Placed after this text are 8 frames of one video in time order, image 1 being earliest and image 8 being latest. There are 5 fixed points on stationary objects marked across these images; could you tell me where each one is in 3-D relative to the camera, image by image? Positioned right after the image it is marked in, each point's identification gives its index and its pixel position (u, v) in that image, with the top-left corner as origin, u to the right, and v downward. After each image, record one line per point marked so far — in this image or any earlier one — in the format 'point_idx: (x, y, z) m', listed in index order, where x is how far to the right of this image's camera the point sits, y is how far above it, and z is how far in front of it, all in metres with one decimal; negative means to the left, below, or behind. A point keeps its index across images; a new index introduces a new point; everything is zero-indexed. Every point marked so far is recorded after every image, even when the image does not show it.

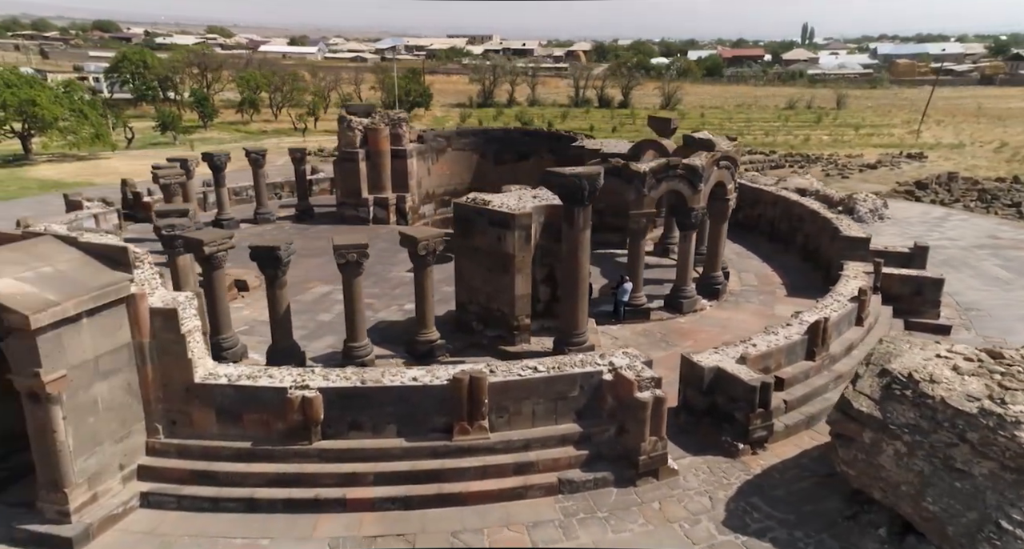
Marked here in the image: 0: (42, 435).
0: (-4.5, -1.6, +6.5) m
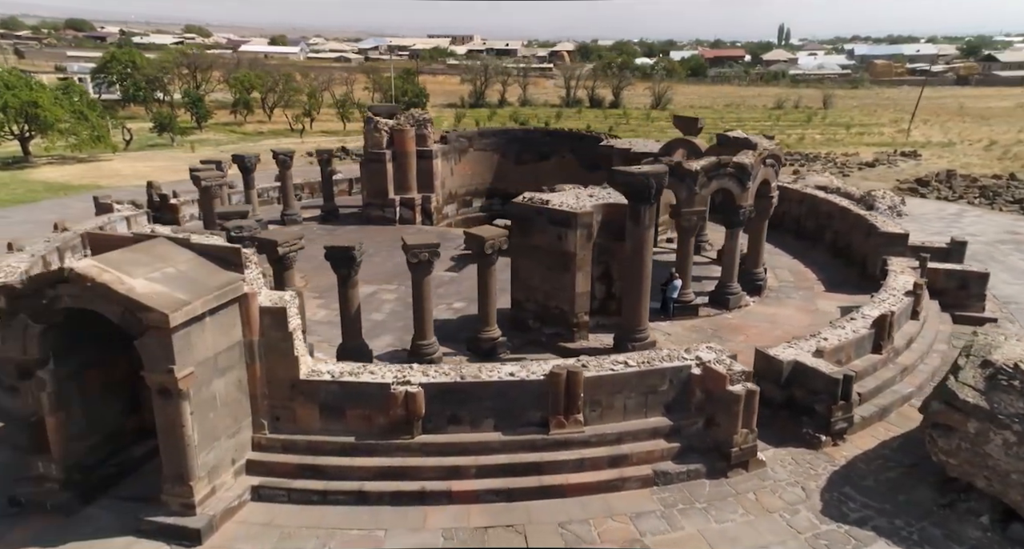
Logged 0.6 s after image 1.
0: (-3.4, -1.6, +6.7) m
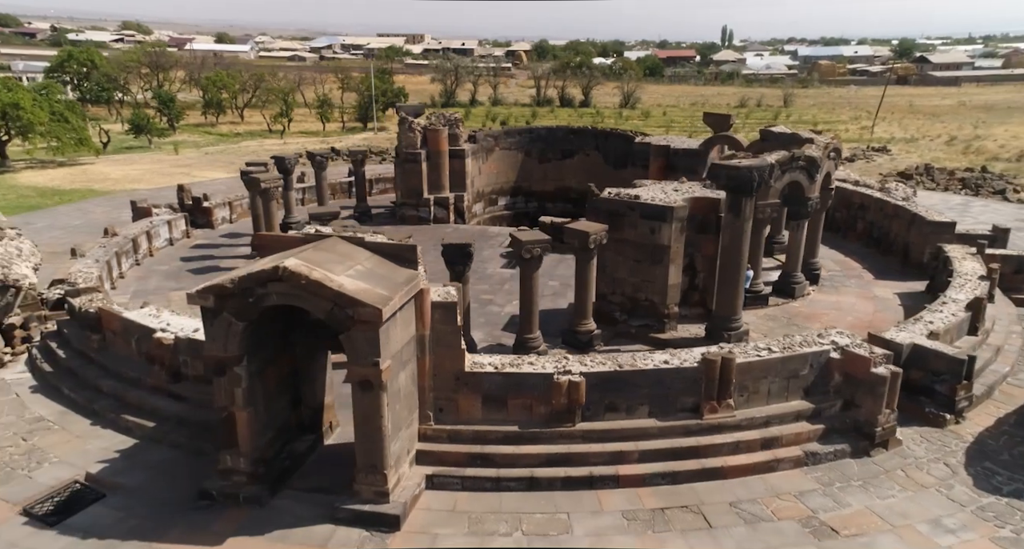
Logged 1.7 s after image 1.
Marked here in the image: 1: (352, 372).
0: (-1.5, -1.5, +6.9) m
1: (-1.6, -1.0, +6.7) m
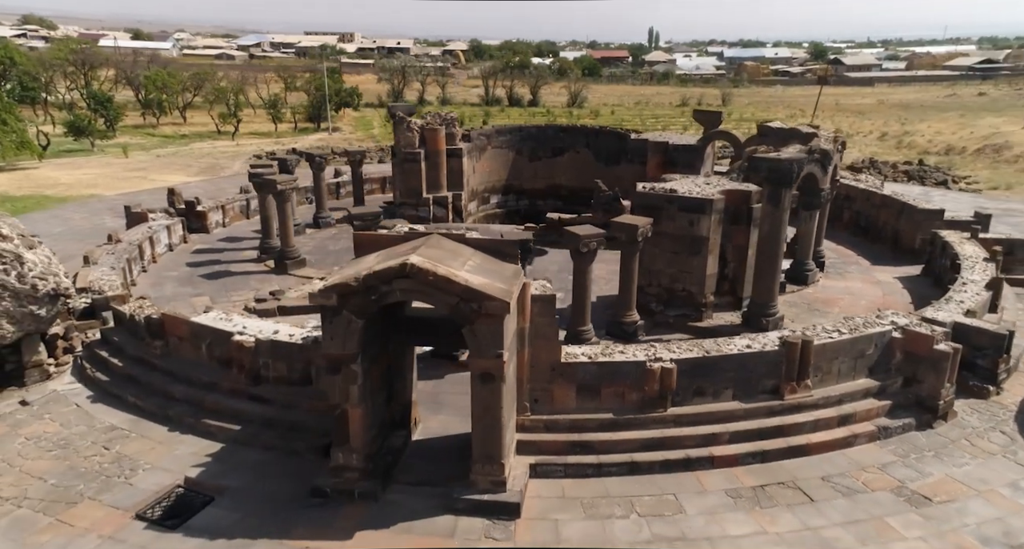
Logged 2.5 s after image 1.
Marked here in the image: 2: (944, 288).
0: (-0.3, -1.5, +7.0) m
1: (-0.4, -0.9, +6.8) m
2: (+11.7, -0.3, +18.1) m
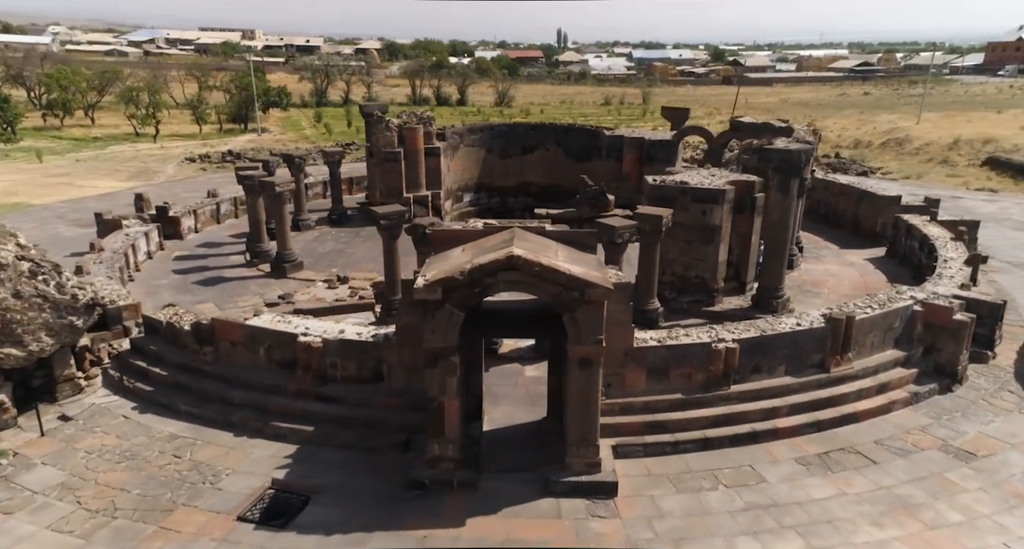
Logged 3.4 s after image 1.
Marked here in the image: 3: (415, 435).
0: (+0.8, -1.4, +7.3) m
1: (+0.7, -0.8, +7.1) m
2: (+11.6, +0.3, +19.5) m
3: (-1.2, -2.0, +8.3) m
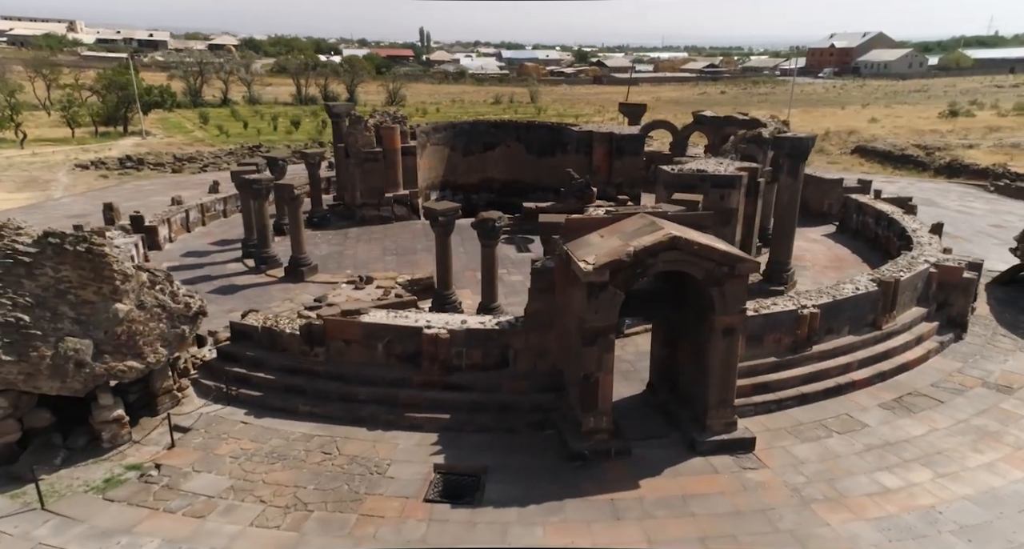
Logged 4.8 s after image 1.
0: (+2.6, -1.1, +8.2) m
1: (+2.5, -0.6, +7.9) m
2: (+11.5, +1.1, +21.7) m
3: (+0.5, -1.9, +8.9) m
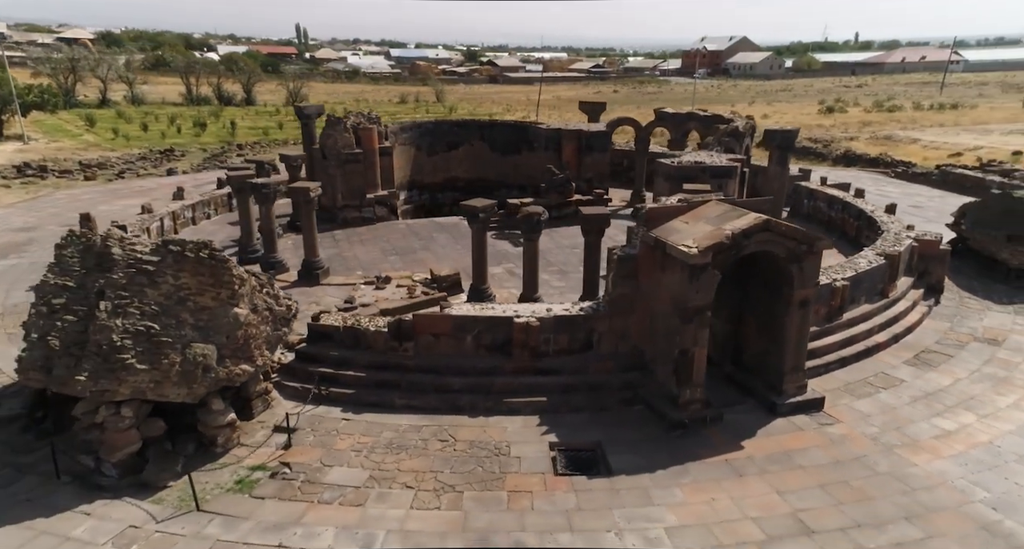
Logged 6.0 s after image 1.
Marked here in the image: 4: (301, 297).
0: (+4.0, -0.8, +9.2) m
1: (+3.9, -0.3, +8.9) m
2: (+11.1, +1.8, +23.7) m
3: (+1.8, -1.7, +9.7) m
4: (-4.9, -0.5, +15.7) m
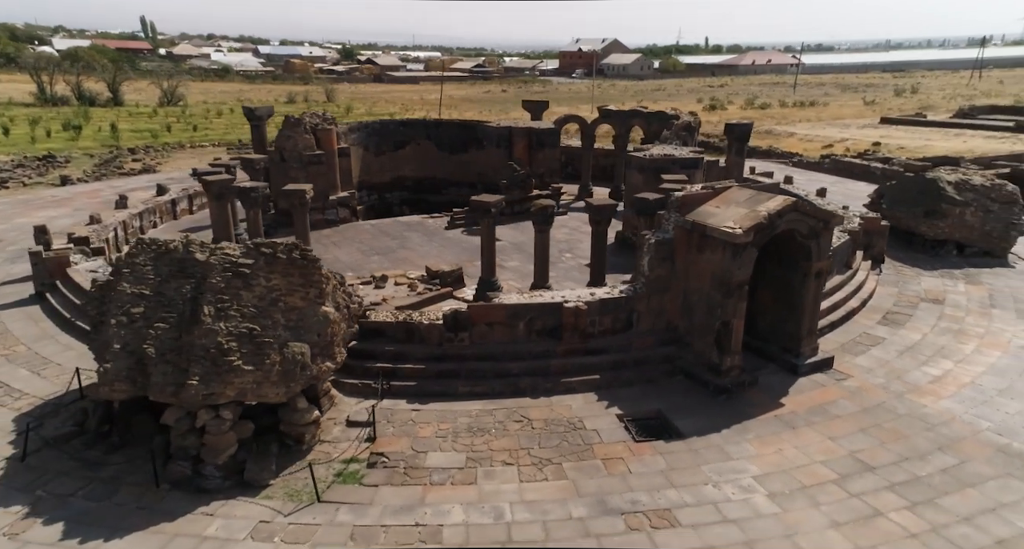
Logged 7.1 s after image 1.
0: (+4.8, -0.4, +10.4) m
1: (+4.7, +0.1, +10.2) m
2: (+9.7, +2.5, +25.8) m
3: (+2.7, -1.4, +10.6) m
4: (-4.9, -0.6, +15.6) m
